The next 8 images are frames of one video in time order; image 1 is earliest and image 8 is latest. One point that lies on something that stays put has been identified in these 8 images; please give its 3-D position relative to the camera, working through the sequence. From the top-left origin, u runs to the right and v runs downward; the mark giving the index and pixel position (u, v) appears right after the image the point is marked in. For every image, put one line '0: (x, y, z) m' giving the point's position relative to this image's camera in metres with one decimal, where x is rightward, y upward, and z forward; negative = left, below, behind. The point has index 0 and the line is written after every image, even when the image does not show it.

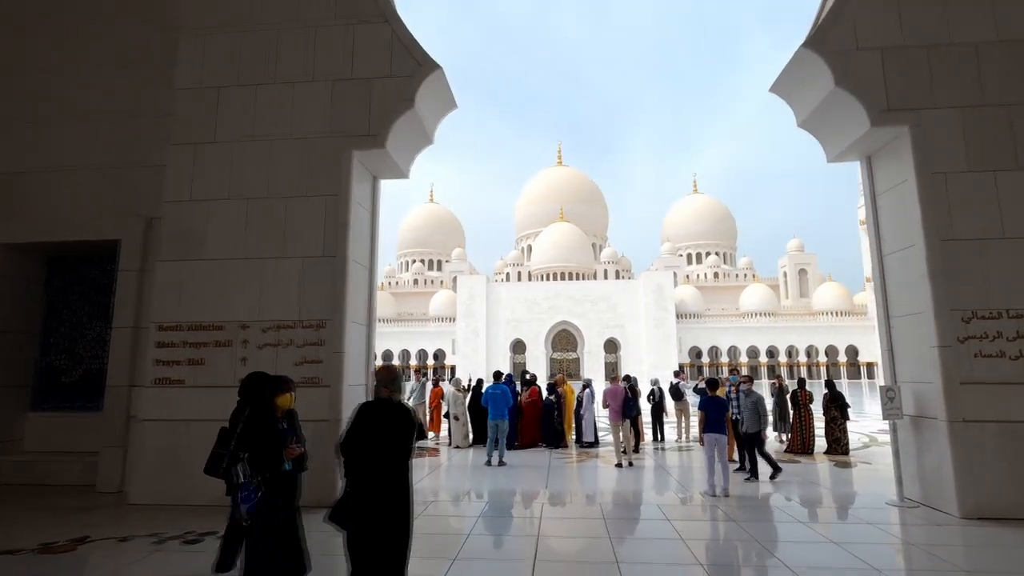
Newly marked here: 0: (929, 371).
0: (+3.5, -0.7, +4.5) m
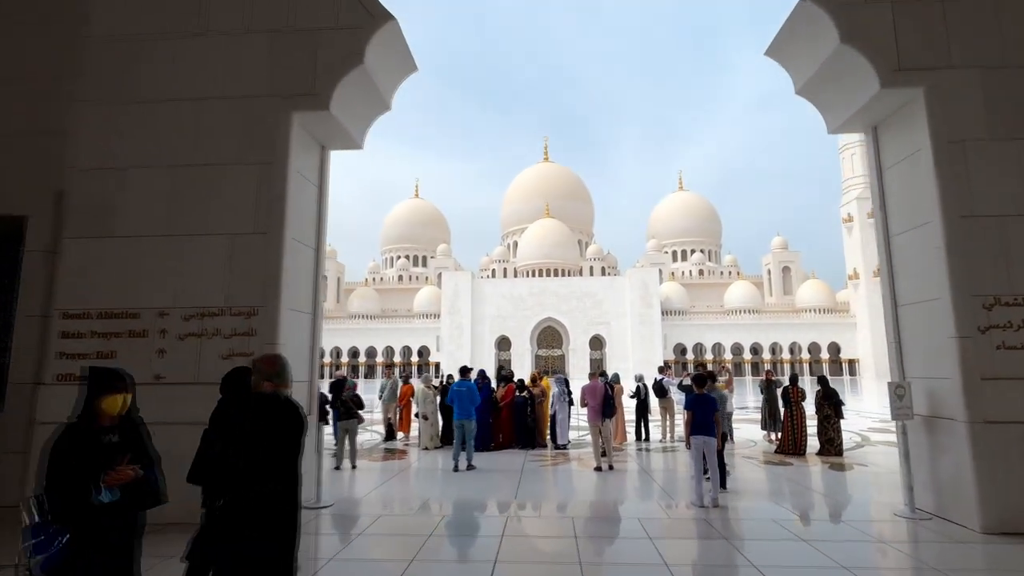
0: (+3.2, -0.6, +4.0) m
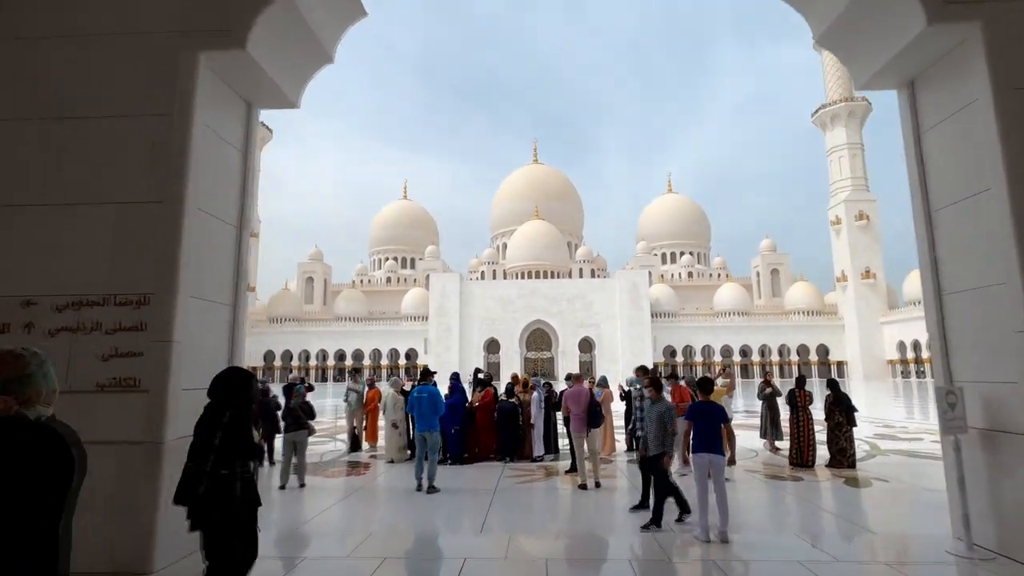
0: (+3.0, -0.5, +3.2) m
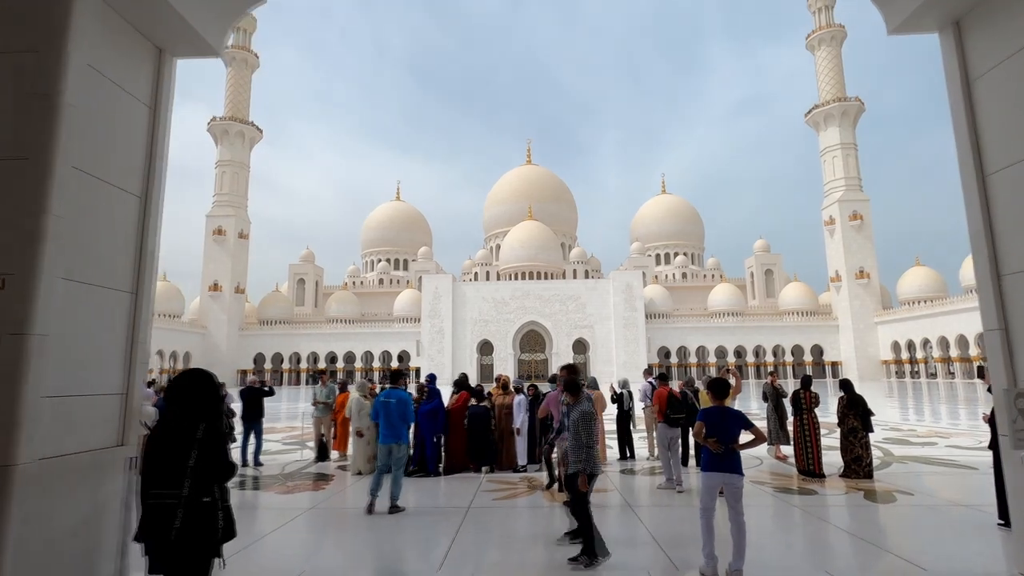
0: (+2.8, -0.3, +2.5) m
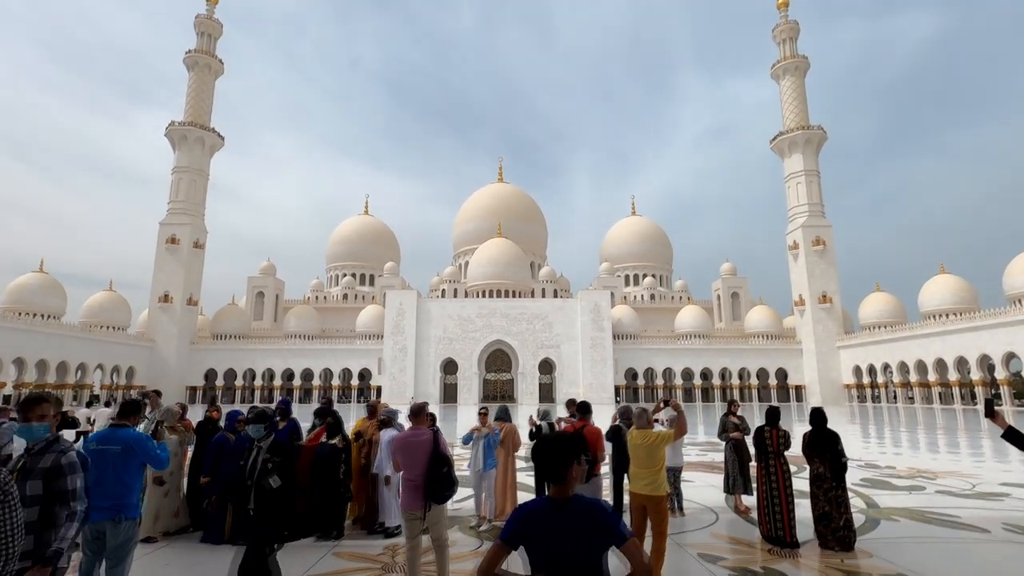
0: (+1.8, -0.2, +0.9) m
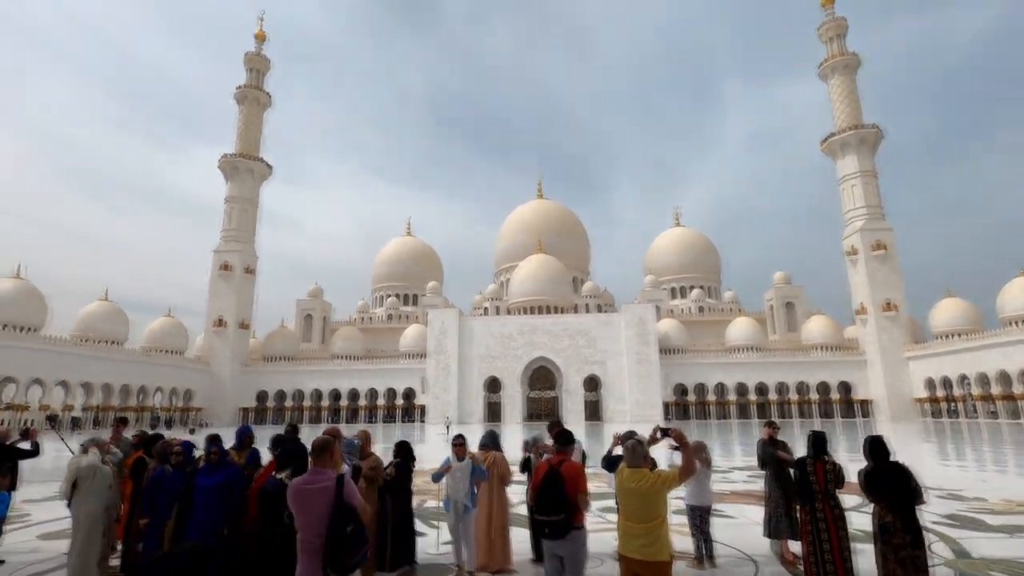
0: (+1.3, -0.1, -0.1) m
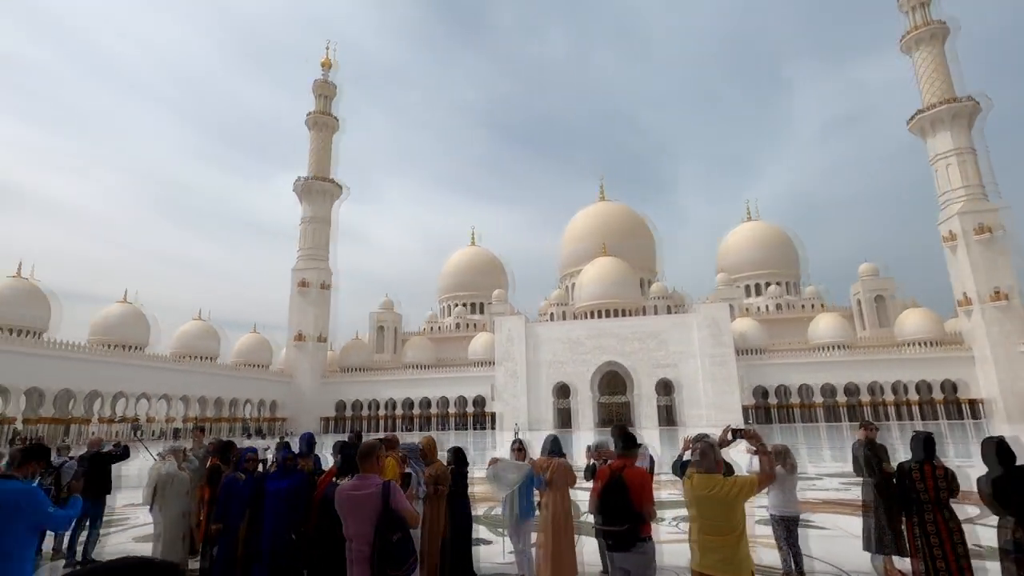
0: (+1.1, +0.1, -0.4) m
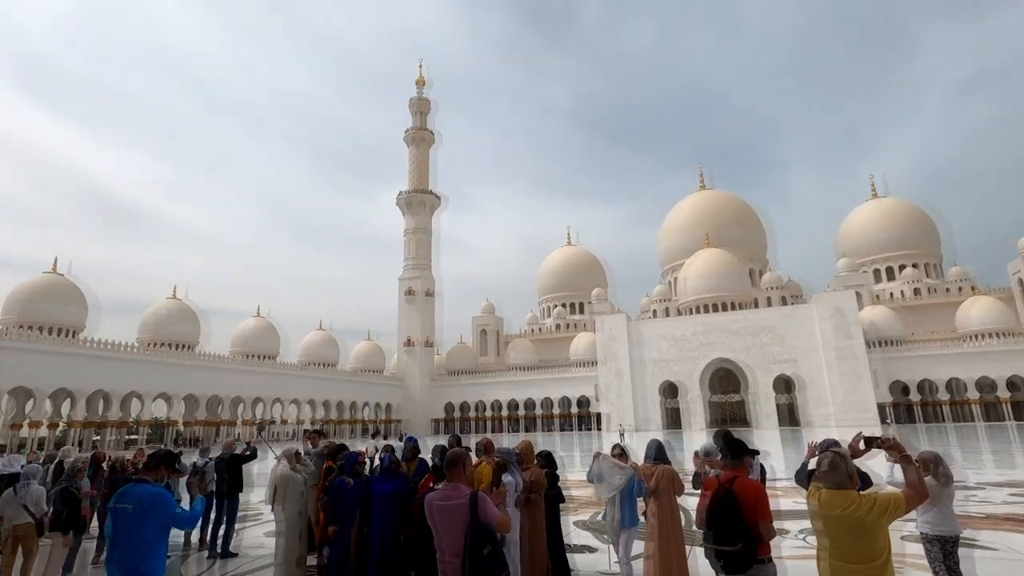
0: (+0.9, +0.1, -0.8) m
